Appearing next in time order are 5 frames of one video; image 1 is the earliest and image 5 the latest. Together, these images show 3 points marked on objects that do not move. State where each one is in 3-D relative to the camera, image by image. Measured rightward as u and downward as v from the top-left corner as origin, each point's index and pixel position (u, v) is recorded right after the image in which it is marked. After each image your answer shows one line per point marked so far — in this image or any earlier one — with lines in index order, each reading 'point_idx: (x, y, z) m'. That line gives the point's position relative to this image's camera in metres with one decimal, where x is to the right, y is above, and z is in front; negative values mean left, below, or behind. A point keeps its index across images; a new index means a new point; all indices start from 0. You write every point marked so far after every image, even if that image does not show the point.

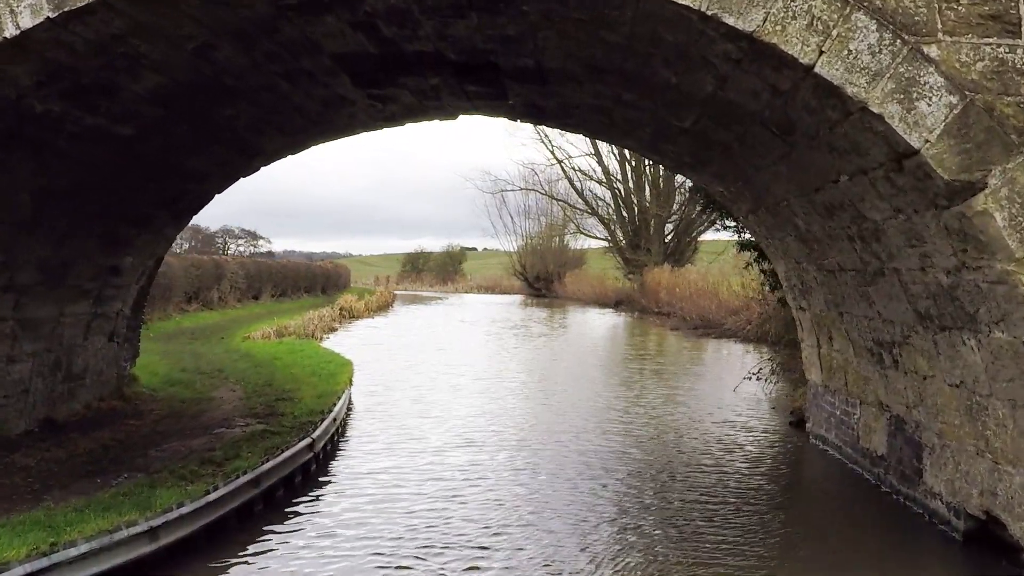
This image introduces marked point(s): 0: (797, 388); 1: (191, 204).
0: (+3.5, -1.2, +9.5) m
1: (-3.1, +0.8, +7.6) m
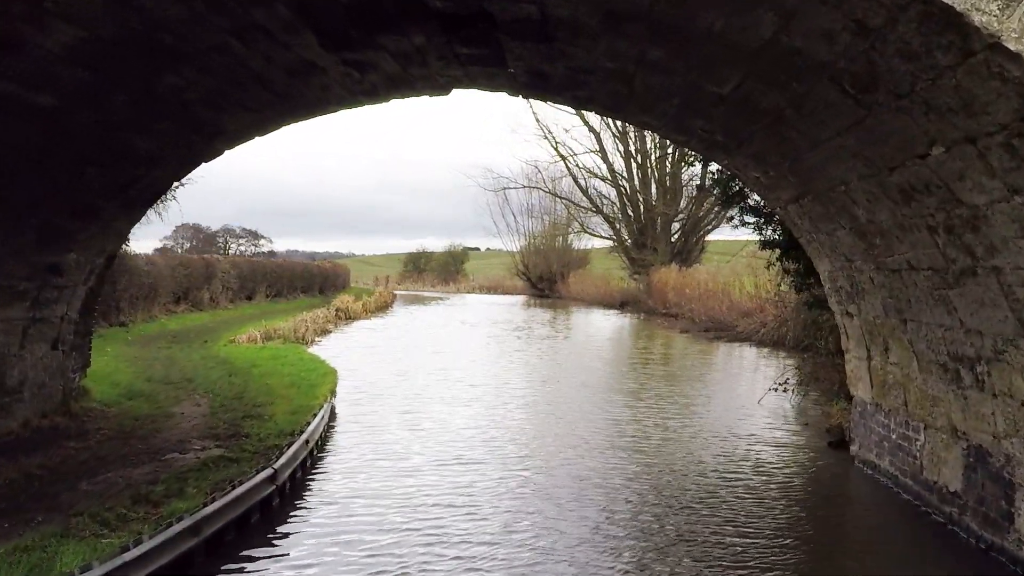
0: (+3.5, -1.2, +8.5) m
1: (-3.1, +0.8, +6.6) m
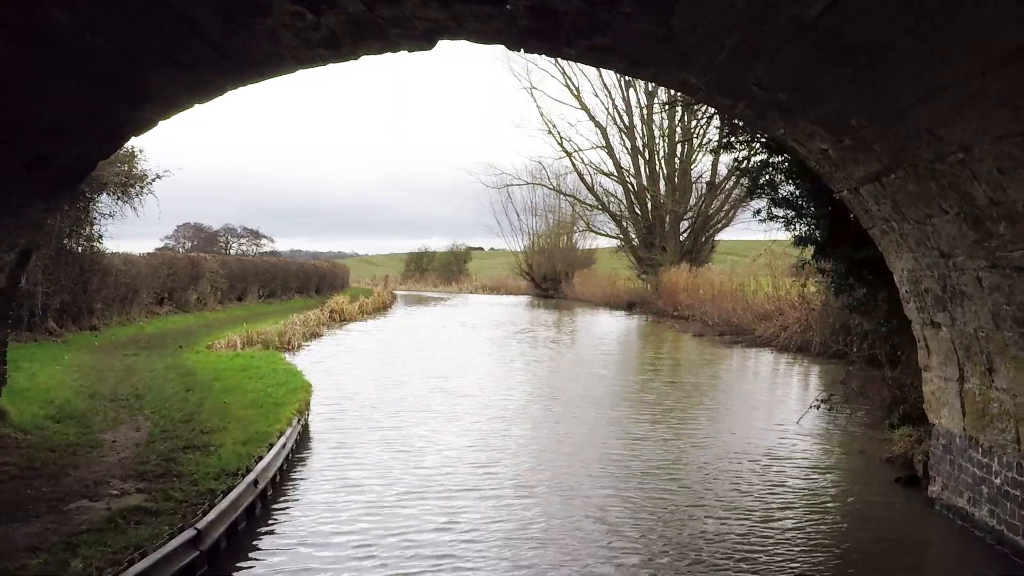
0: (+3.5, -1.3, +7.2) m
1: (-3.1, +0.8, +5.4) m
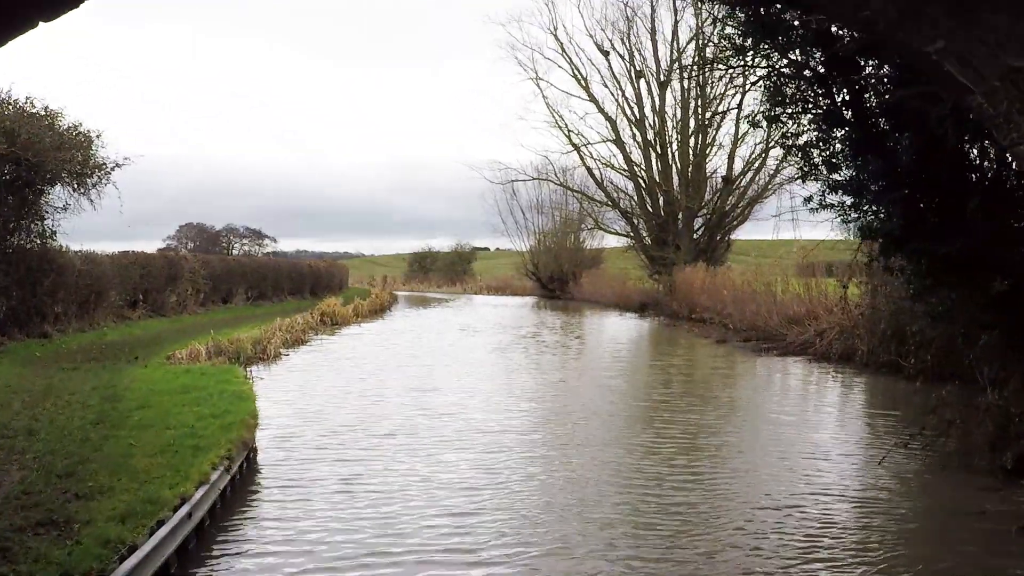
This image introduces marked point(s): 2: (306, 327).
0: (+3.5, -1.3, +5.5) m
1: (-3.1, +0.8, +3.7) m
2: (-5.0, -1.0, +19.0) m
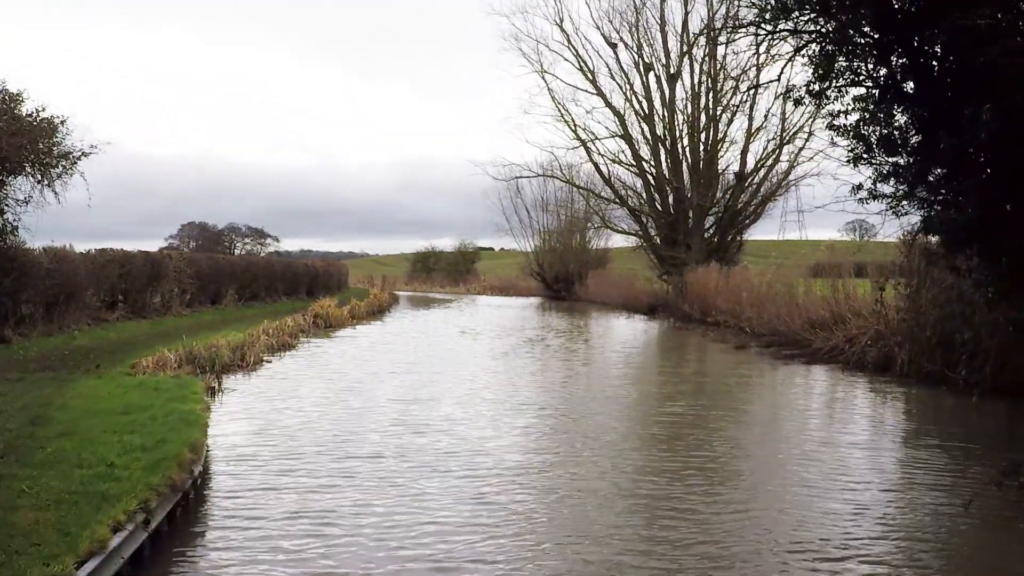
0: (+3.5, -1.3, +4.3) m
1: (-3.1, +0.8, +2.5) m
2: (-4.9, -1.0, +17.9) m
